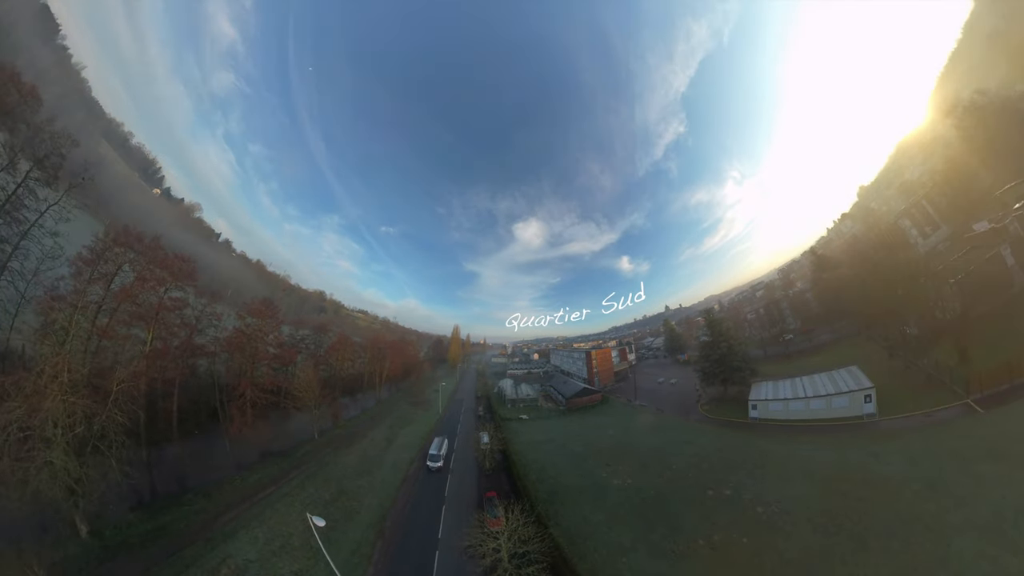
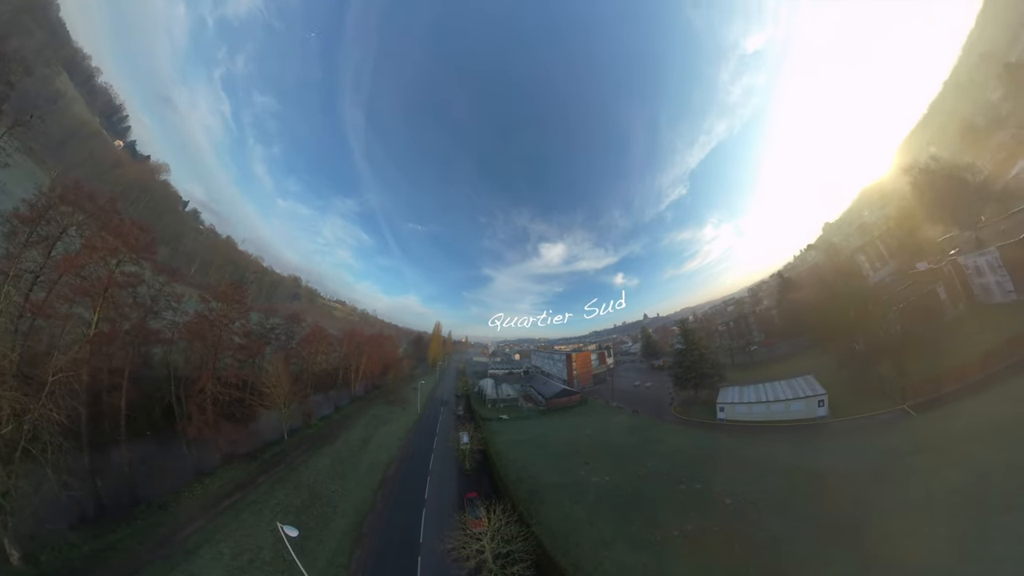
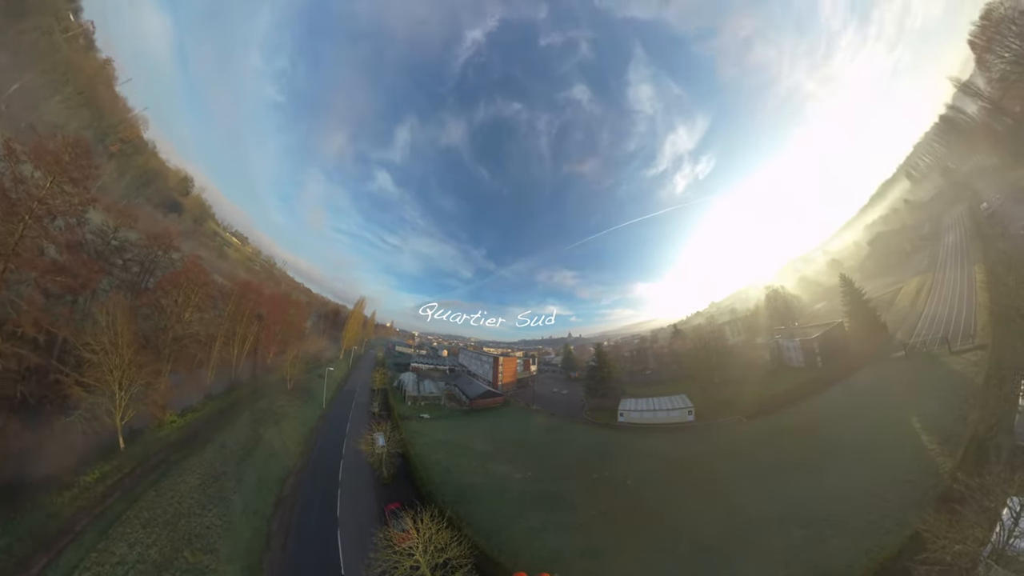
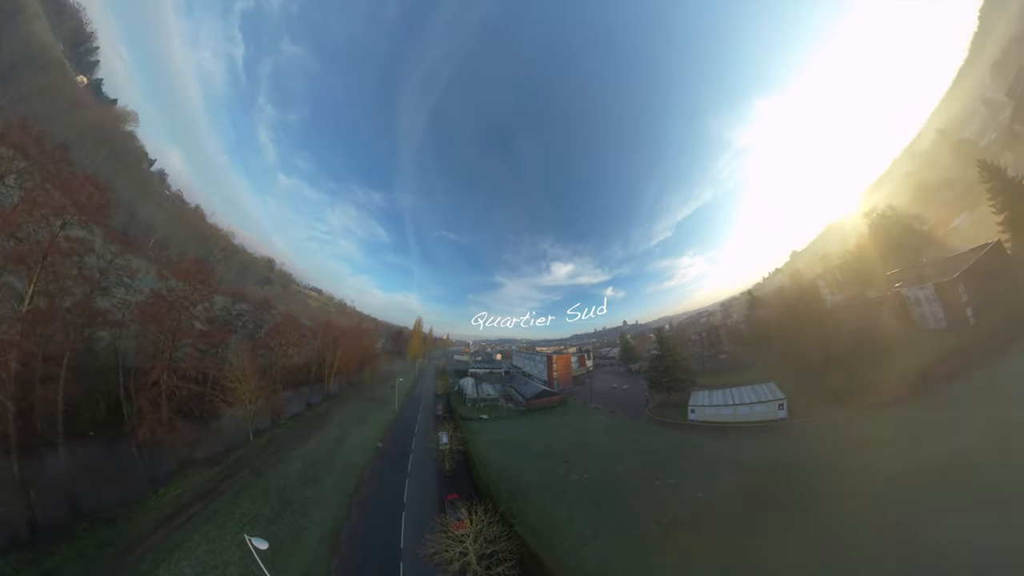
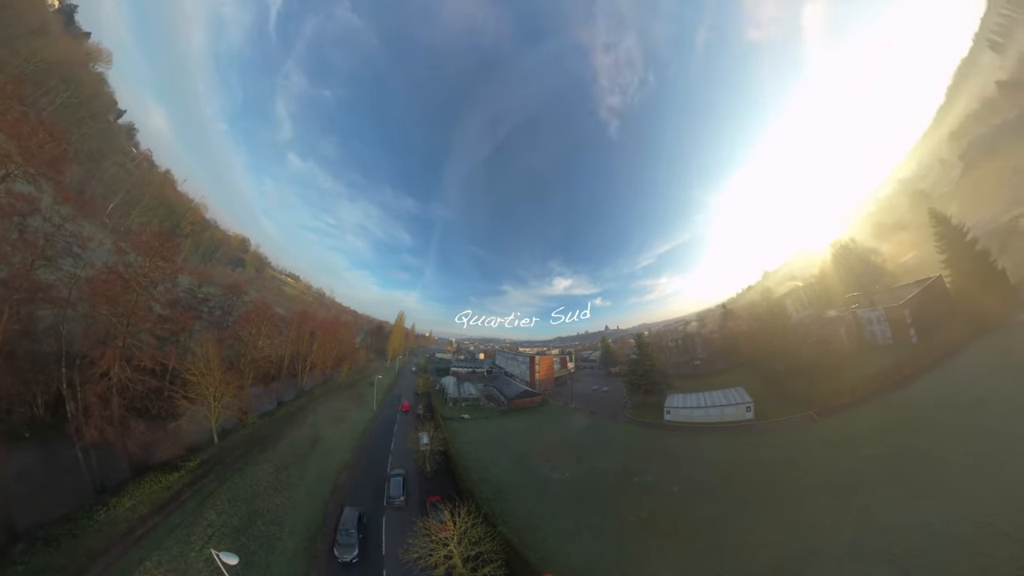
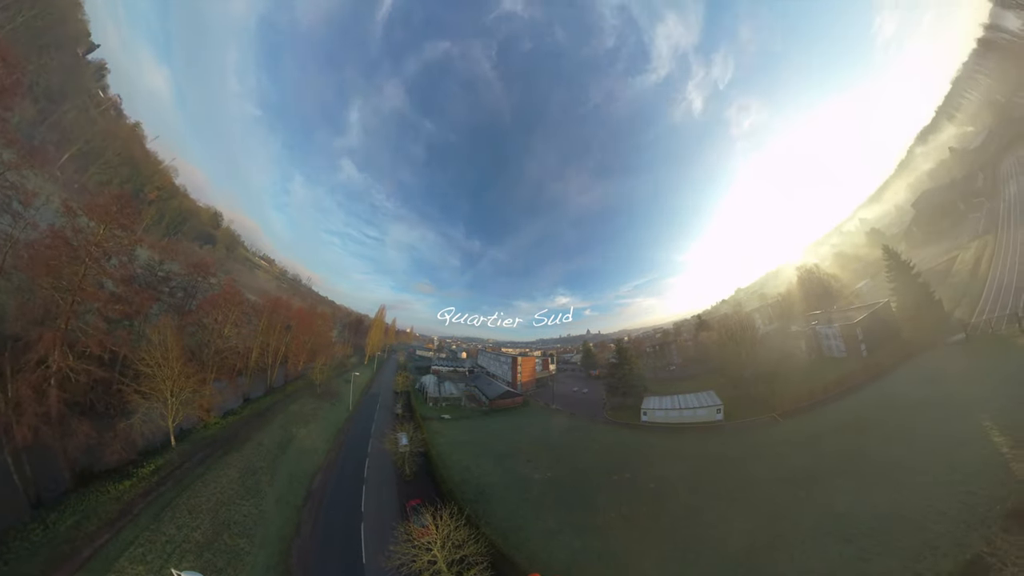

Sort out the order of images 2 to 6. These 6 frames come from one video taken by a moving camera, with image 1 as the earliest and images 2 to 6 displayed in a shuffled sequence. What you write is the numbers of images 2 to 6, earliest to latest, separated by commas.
2, 4, 5, 6, 3
